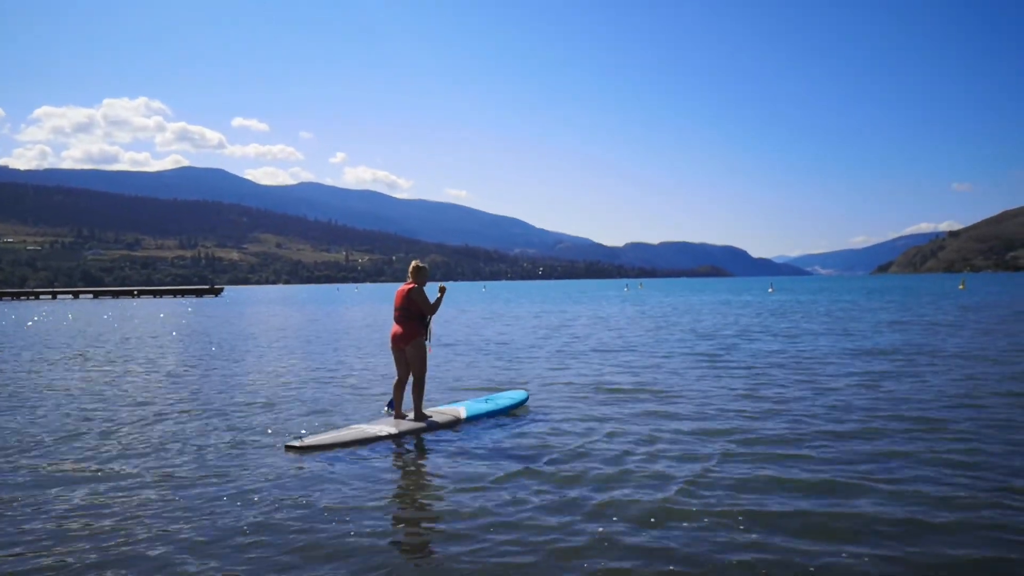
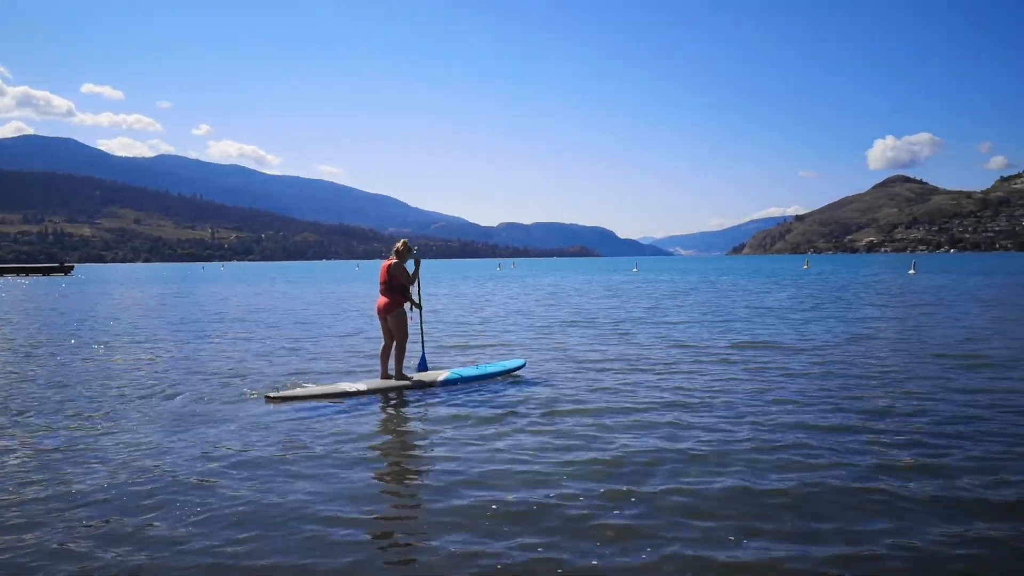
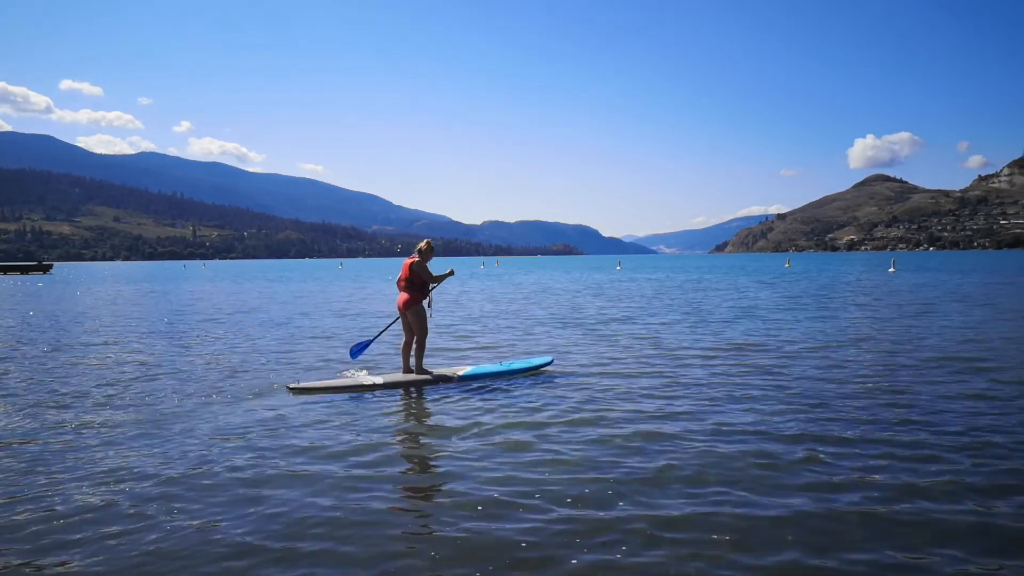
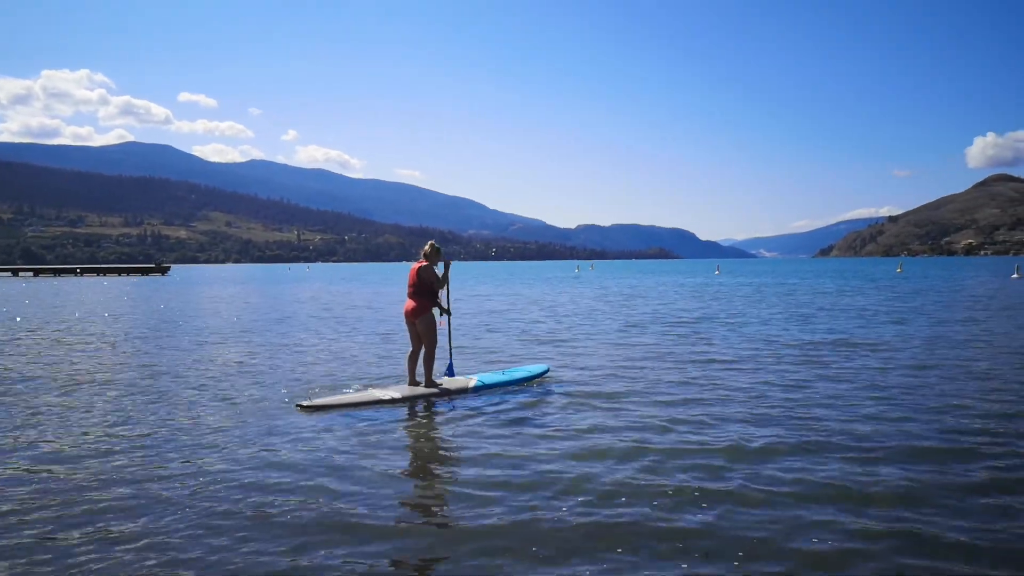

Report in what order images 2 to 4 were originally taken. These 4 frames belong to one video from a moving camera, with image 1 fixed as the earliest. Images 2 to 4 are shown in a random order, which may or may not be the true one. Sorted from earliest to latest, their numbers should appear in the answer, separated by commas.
4, 2, 3
